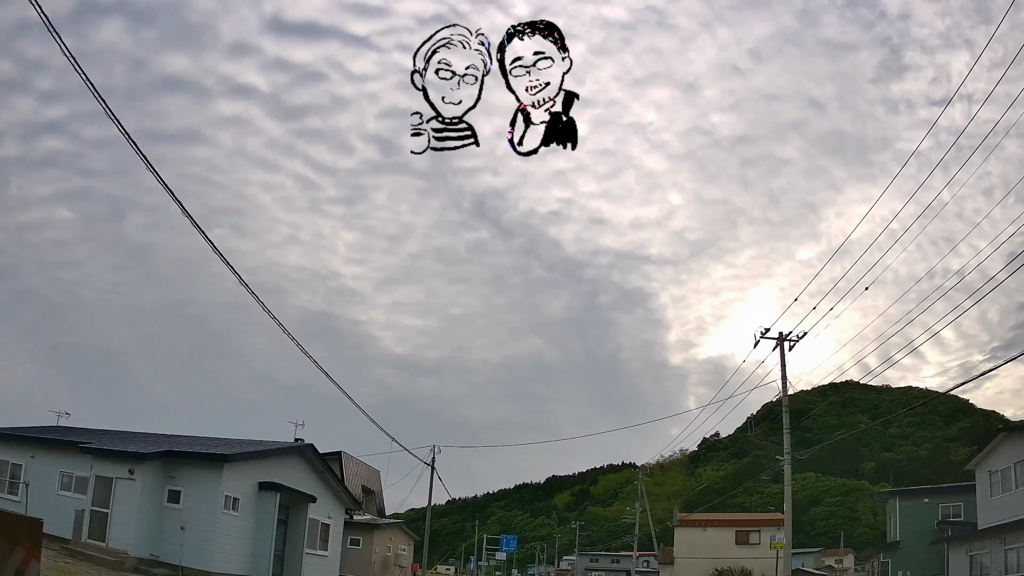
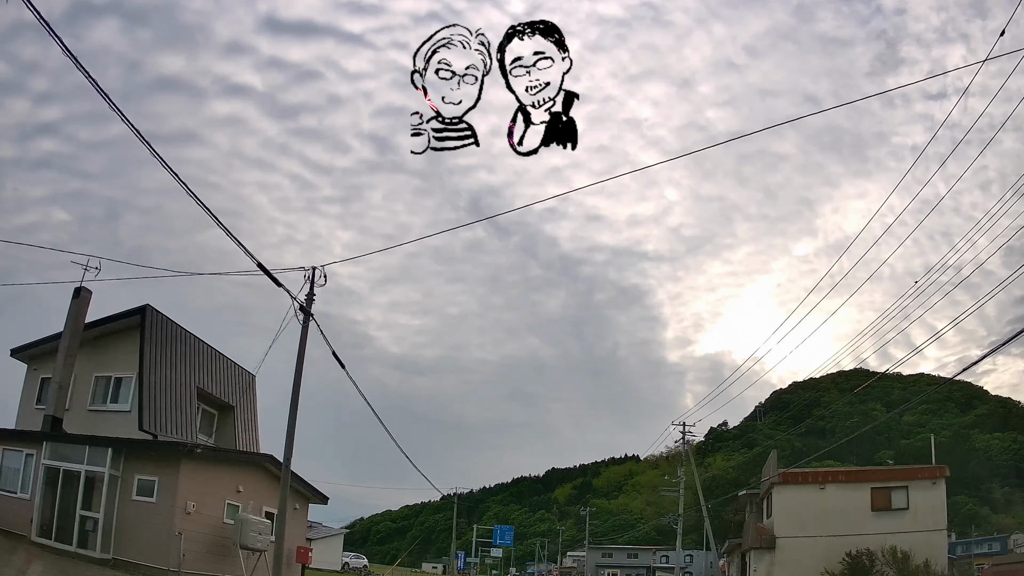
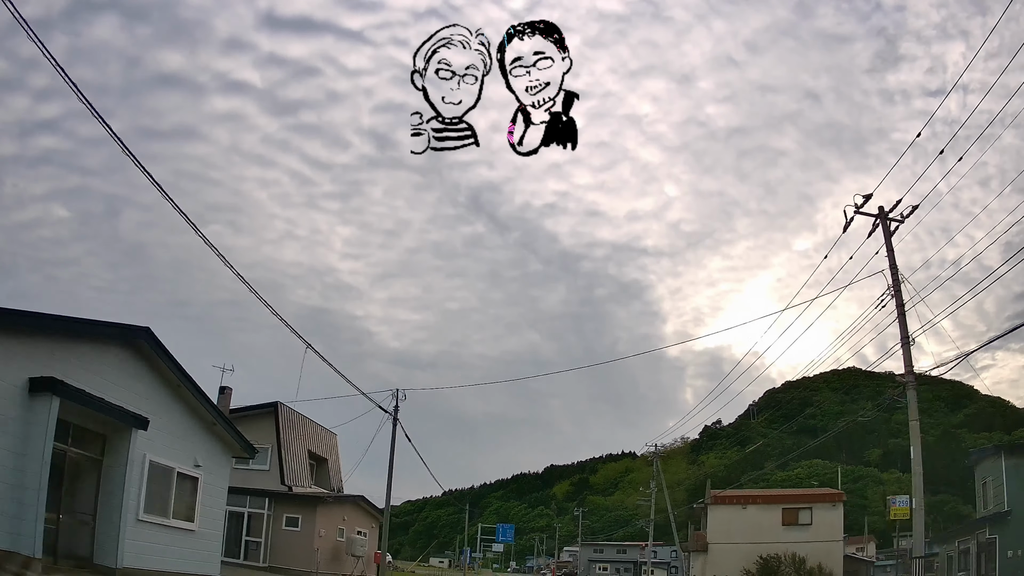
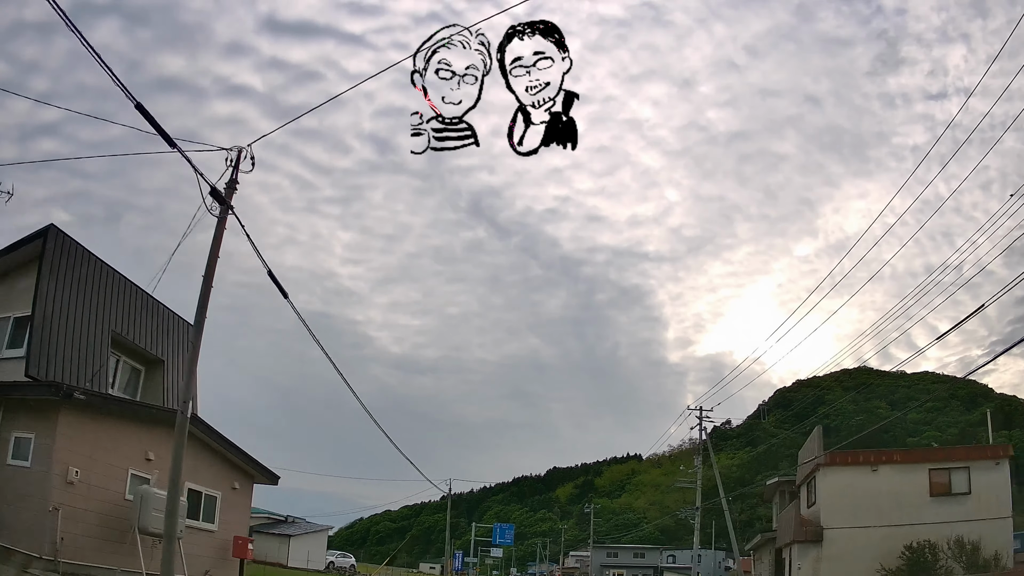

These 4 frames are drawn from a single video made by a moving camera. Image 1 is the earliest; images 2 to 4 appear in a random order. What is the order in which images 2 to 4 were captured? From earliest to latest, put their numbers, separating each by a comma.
3, 2, 4
